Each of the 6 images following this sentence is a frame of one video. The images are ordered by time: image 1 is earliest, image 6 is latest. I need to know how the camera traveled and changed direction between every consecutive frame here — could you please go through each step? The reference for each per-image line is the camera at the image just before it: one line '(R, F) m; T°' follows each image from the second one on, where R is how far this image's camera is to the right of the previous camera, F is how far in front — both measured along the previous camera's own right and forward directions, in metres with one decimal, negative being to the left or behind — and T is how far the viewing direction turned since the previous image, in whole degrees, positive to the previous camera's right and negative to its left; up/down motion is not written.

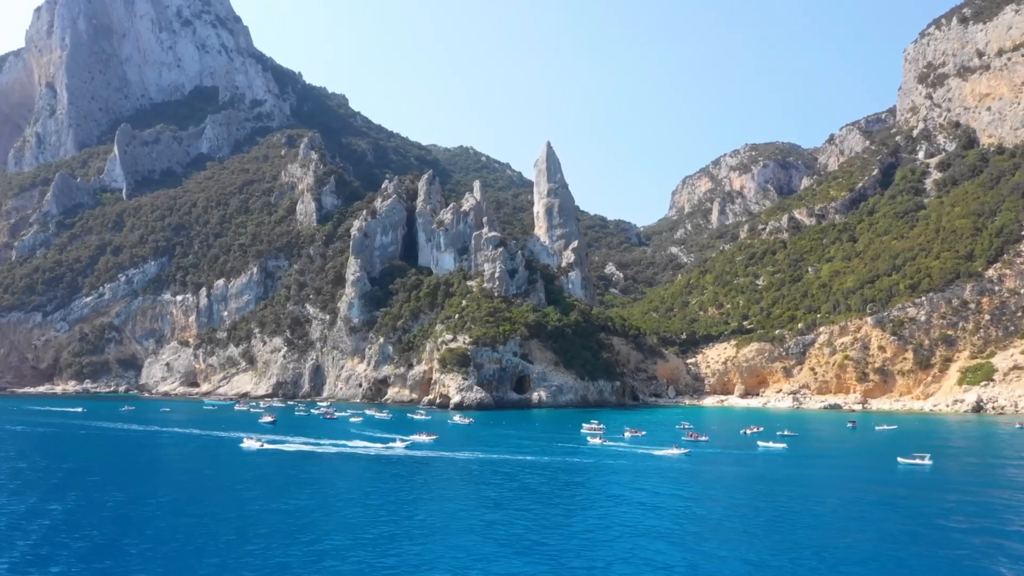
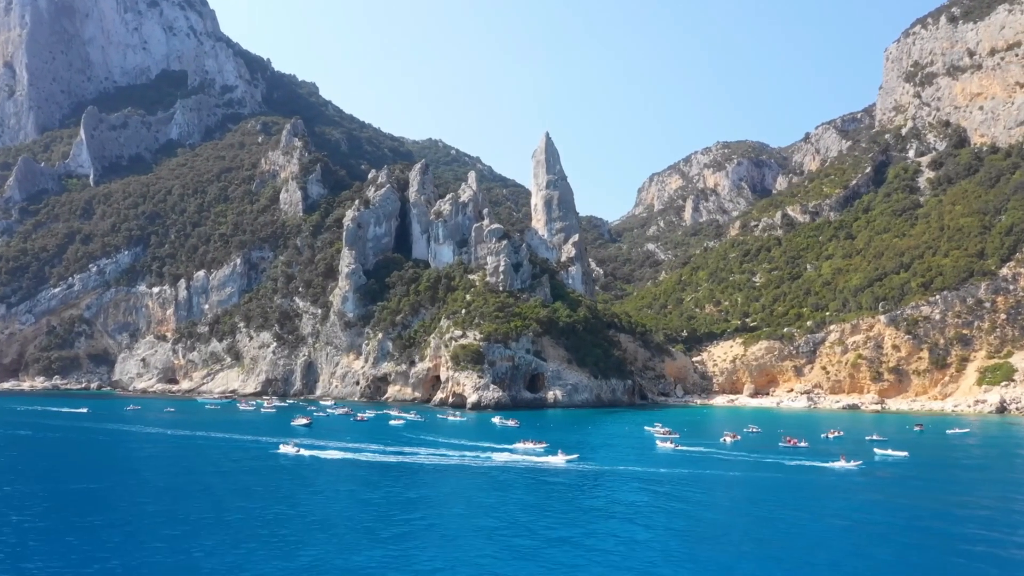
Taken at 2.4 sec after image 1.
(-4.8, +3.4) m; +3°
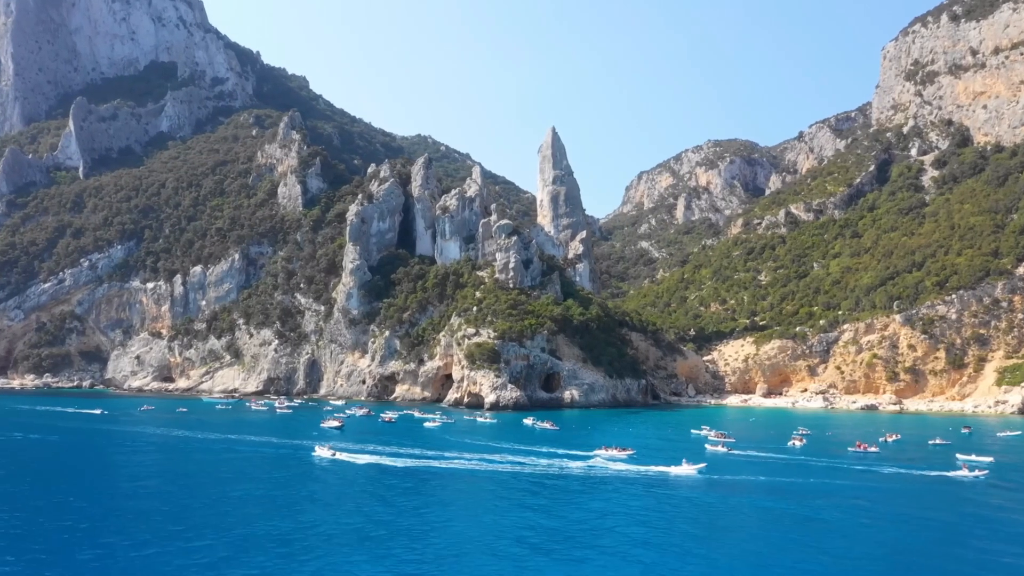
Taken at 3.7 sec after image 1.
(-2.7, +1.8) m; +1°
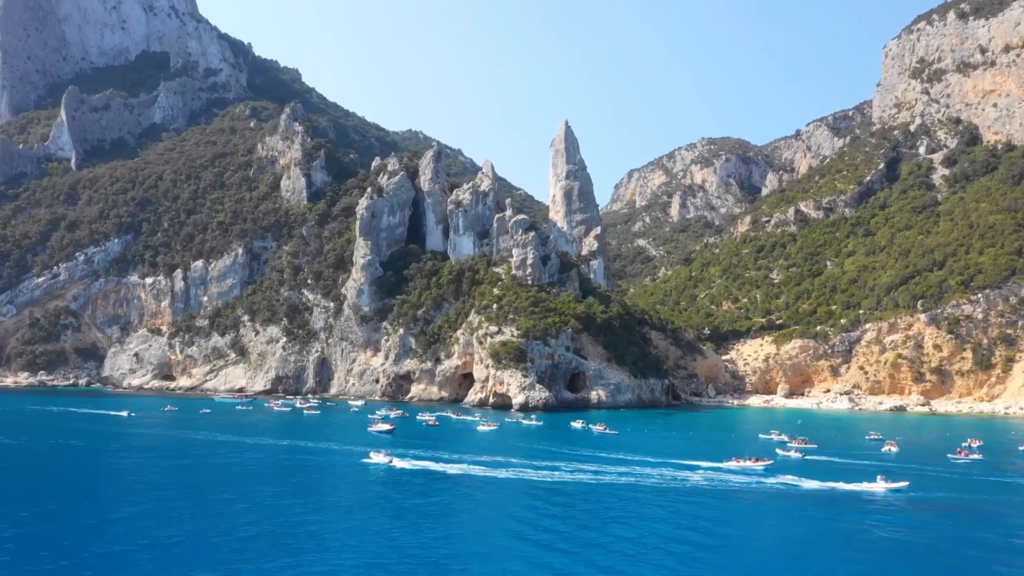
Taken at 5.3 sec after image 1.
(-3.3, +2.2) m; +1°
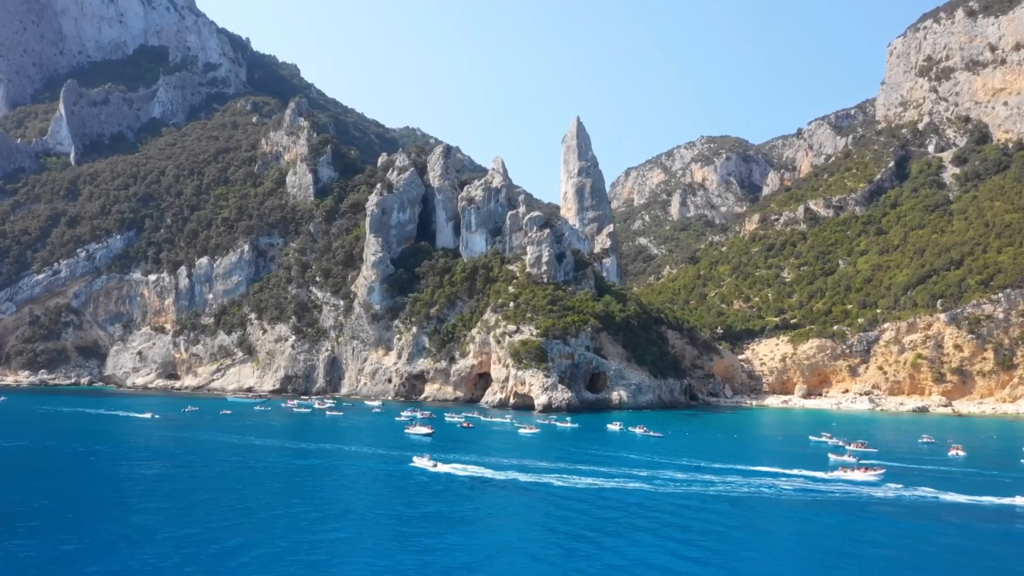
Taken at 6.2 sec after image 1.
(-2.1, +1.3) m; +1°
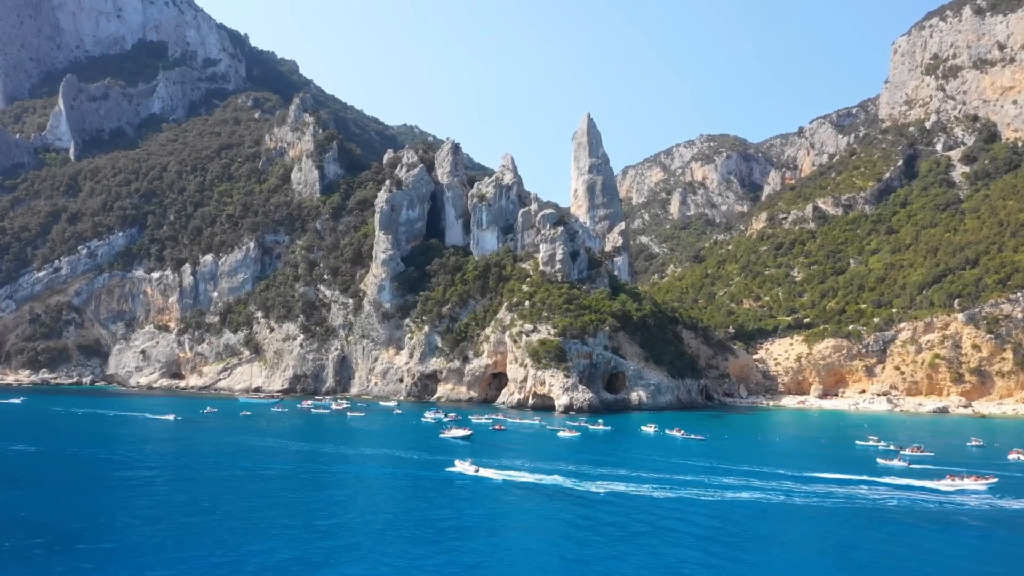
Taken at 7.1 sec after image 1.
(-1.9, +1.2) m; 0°
